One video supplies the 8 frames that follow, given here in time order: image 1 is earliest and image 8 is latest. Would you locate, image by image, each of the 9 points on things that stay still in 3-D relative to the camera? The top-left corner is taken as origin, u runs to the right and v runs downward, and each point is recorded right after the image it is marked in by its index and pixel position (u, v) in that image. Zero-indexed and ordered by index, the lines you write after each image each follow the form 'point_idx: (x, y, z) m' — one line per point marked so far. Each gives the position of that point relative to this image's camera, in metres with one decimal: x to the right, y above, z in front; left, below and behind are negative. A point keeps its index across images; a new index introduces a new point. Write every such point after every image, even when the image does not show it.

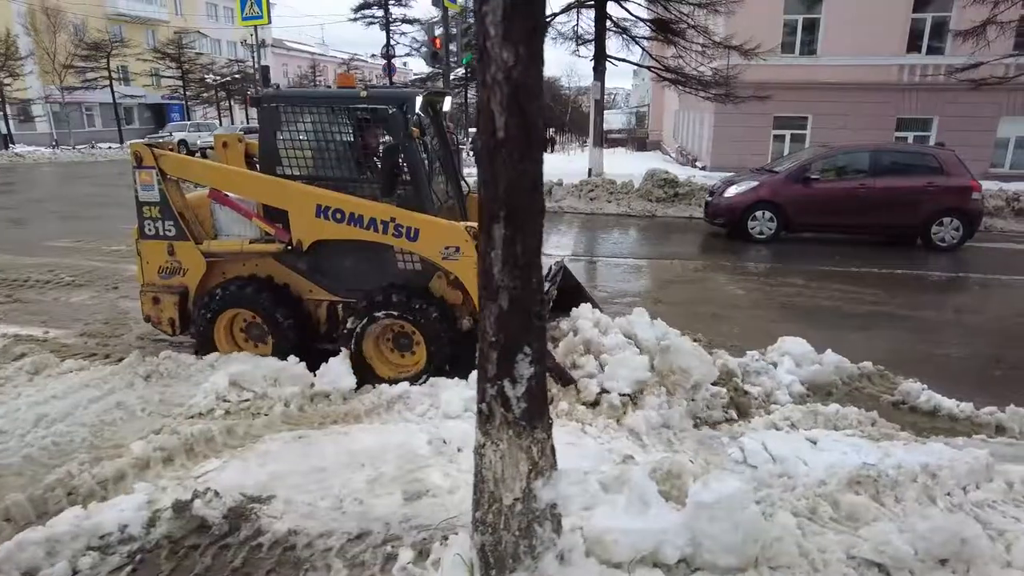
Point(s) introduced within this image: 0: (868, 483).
0: (+2.0, -1.1, +3.6) m
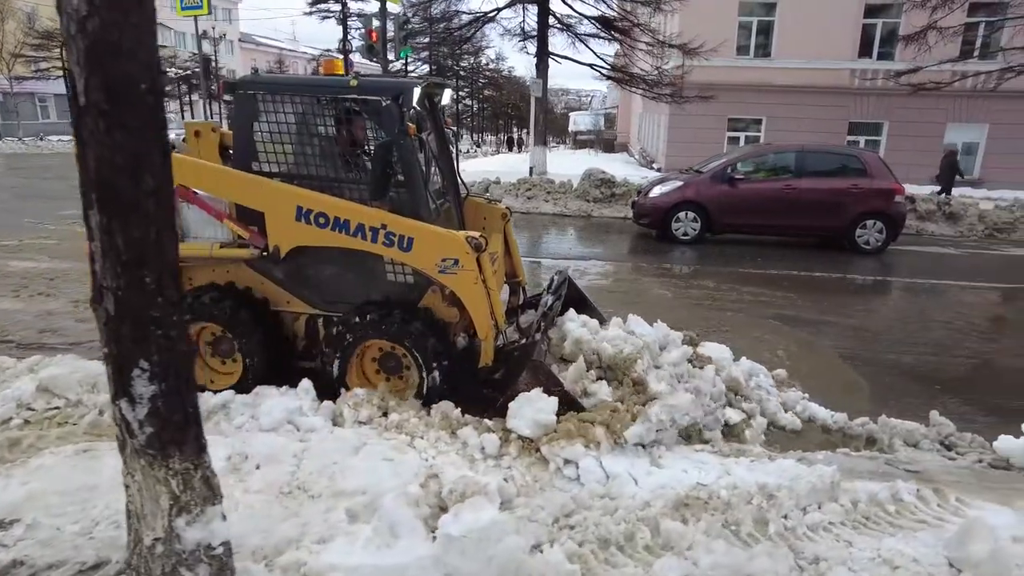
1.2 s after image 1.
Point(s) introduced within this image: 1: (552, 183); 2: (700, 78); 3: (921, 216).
0: (+1.0, -1.1, +3.3) m
1: (+0.9, +2.3, +14.1) m
2: (+5.6, +5.9, +18.4) m
3: (+7.6, +1.4, +12.1) m
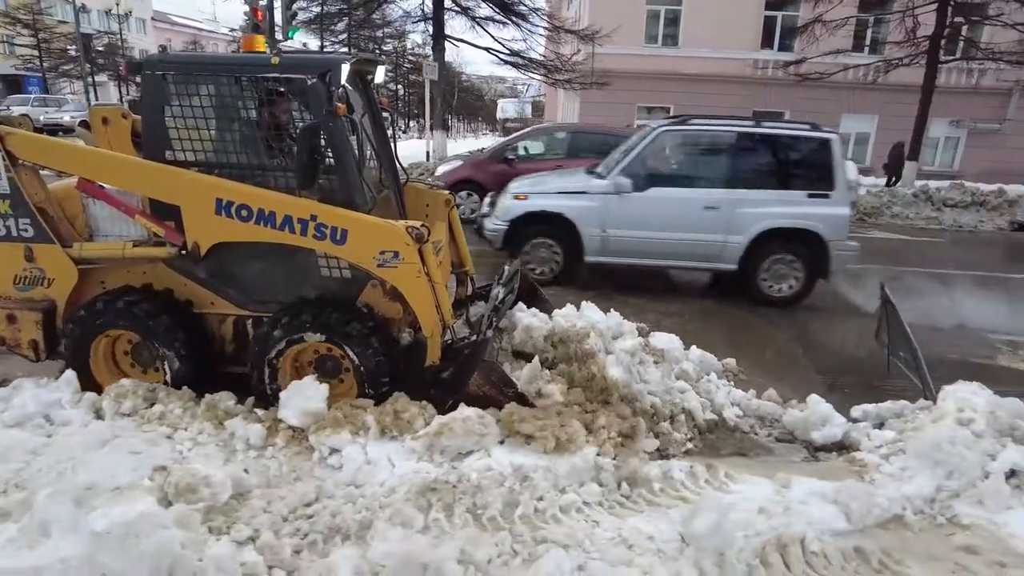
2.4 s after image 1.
0: (-0.3, -1.0, +3.2) m
1: (-1.3, +2.6, +13.9) m
2: (+2.9, +6.3, +18.5) m
3: (+5.5, +1.7, +12.6) m
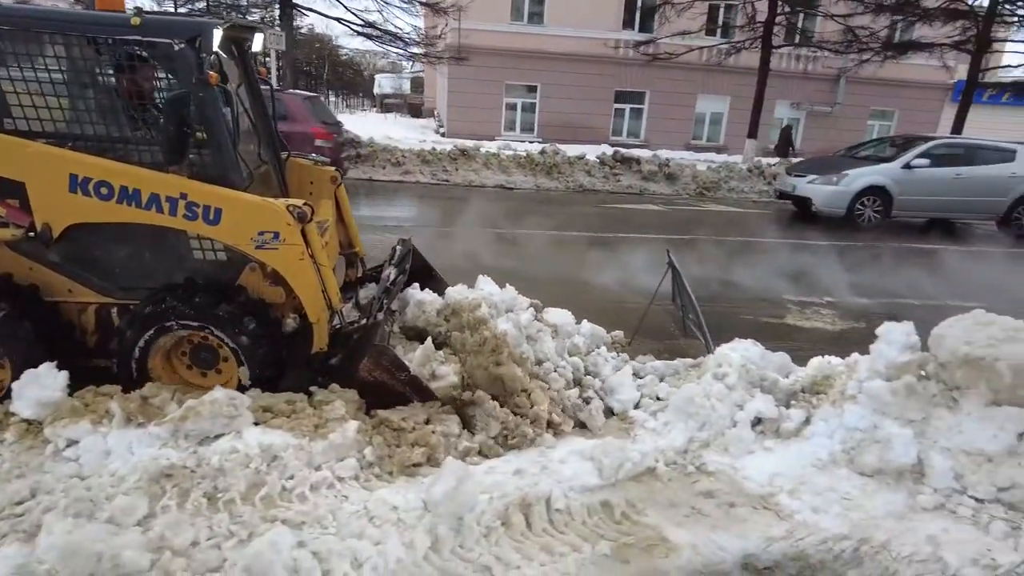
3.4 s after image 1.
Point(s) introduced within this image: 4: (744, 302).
0: (-1.5, -0.9, +3.0) m
1: (-4.3, +3.0, +13.3) m
2: (-1.0, +7.0, +18.4) m
3: (+2.7, +2.3, +13.1) m
4: (+2.5, -0.2, +6.7) m
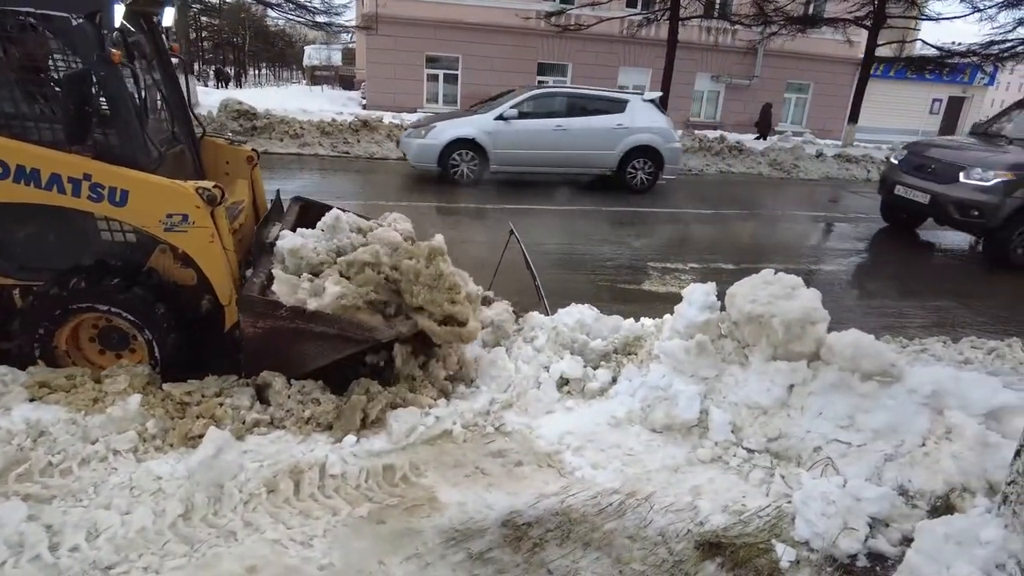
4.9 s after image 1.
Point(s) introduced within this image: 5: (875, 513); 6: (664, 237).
0: (-2.6, -0.8, +2.9) m
1: (-6.2, +3.4, +12.8) m
2: (-3.3, +7.7, +18.0) m
3: (+0.8, +2.8, +13.1) m
4: (+1.1, +0.2, +6.8) m
5: (+1.6, -1.0, +2.9) m
6: (+2.0, +0.7, +8.4) m
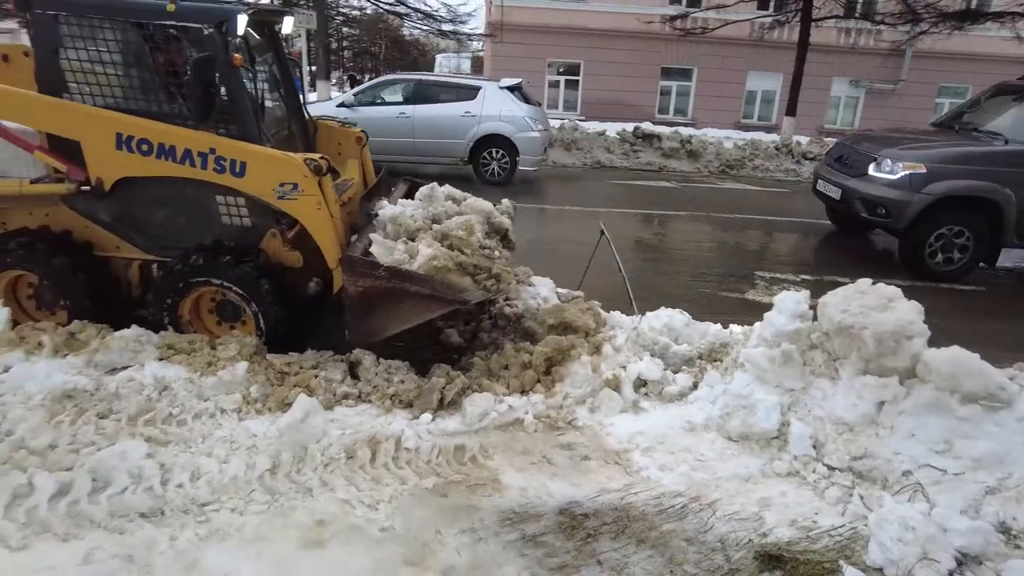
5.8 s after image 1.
0: (-2.3, -0.6, +3.4) m
1: (-3.8, +3.6, +13.8) m
2: (+0.2, +7.6, +18.4) m
3: (+3.1, +2.7, +12.9) m
4: (+2.1, +0.1, +6.6) m
5: (+1.9, -1.1, +2.7) m
6: (+3.2, +0.5, +8.0) m
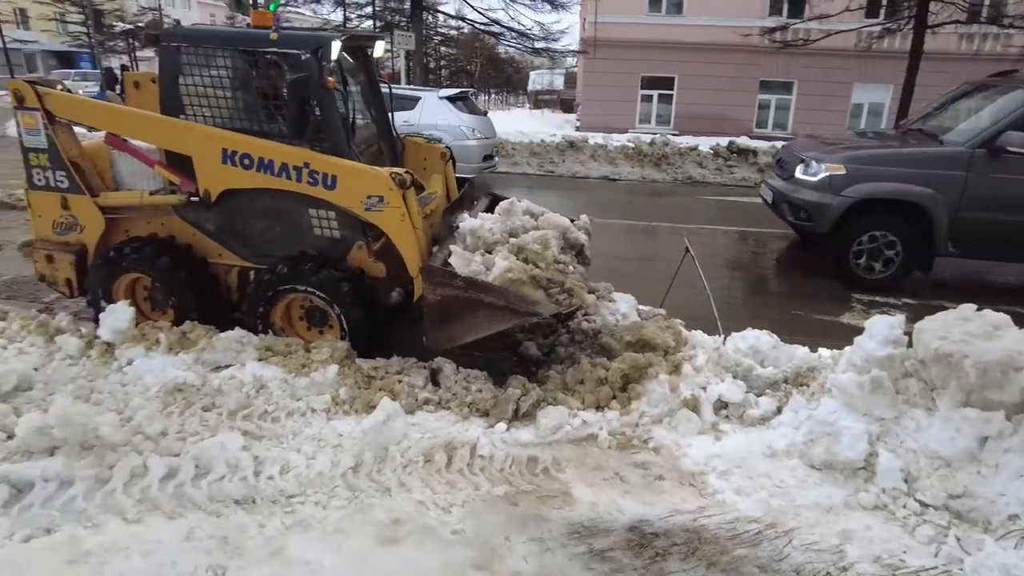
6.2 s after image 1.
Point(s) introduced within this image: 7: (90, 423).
0: (-1.9, -0.6, +3.8) m
1: (-1.9, +3.4, +14.4) m
2: (+2.8, +7.2, +18.4) m
3: (+4.8, +2.3, +12.5) m
4: (+2.9, -0.1, +6.4) m
5: (+2.1, -1.2, +2.5) m
6: (+4.3, +0.2, +7.6) m
7: (-2.1, -0.7, +3.3) m
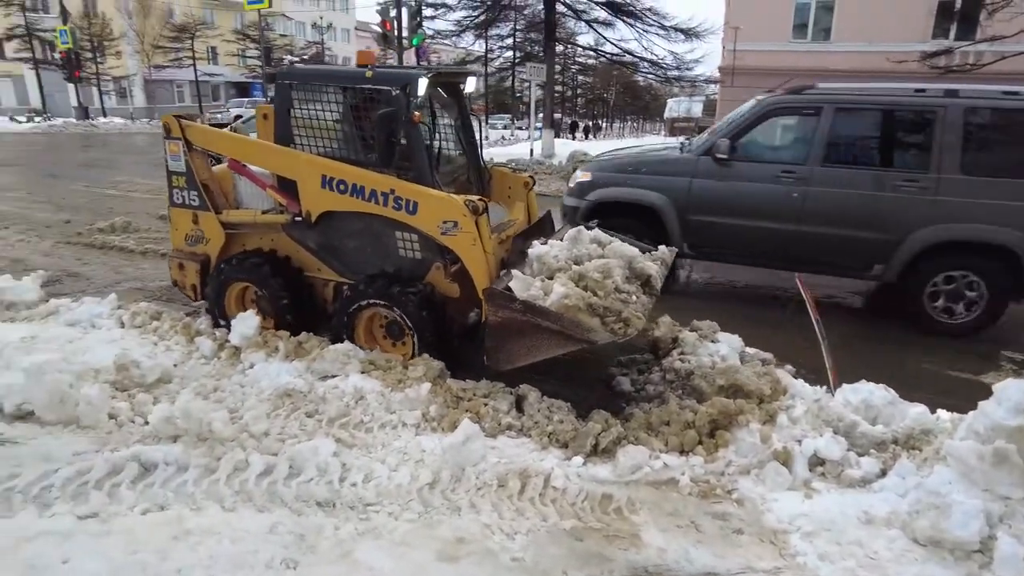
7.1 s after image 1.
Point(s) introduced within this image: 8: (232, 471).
0: (-1.4, -0.7, +4.1) m
1: (+1.0, +2.9, +14.6) m
2: (+6.6, +6.2, +17.8) m
3: (+7.1, +1.4, +11.4) m
4: (+3.9, -0.6, +5.8) m
5: (+2.3, -1.4, +2.0) m
6: (+5.4, -0.4, +6.7) m
7: (-1.6, -0.8, +3.7) m
8: (-1.4, -0.9, +3.3) m
